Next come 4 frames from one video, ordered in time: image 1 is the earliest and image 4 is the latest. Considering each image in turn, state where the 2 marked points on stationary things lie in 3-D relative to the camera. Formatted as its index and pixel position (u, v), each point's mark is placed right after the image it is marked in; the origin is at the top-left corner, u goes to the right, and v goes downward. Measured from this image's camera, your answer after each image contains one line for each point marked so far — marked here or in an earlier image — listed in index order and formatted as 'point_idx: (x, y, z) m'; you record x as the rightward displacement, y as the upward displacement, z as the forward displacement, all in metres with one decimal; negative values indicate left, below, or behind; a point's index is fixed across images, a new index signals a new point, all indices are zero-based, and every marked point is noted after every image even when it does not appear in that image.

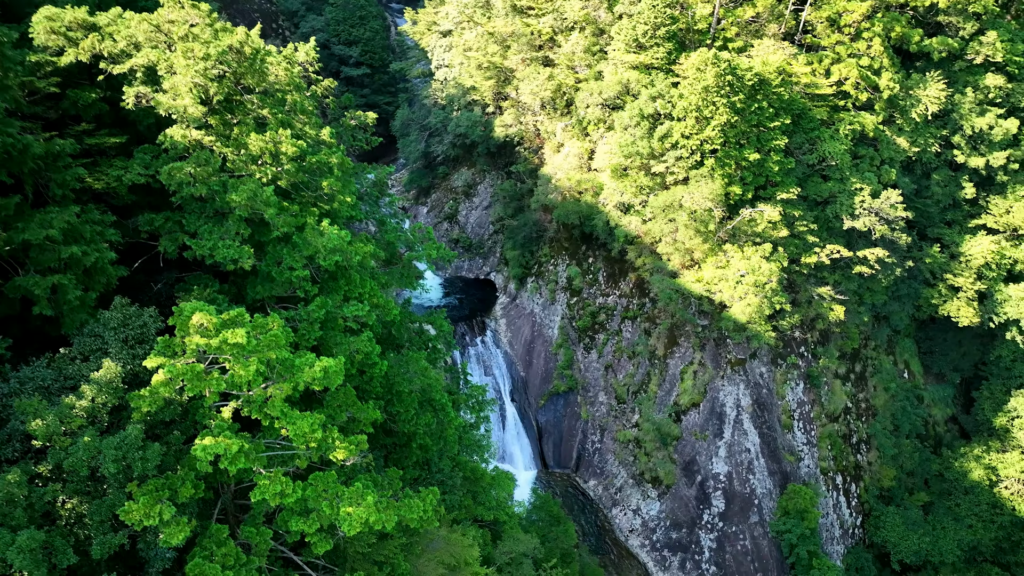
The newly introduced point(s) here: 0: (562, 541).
0: (+1.1, -5.5, +15.6) m
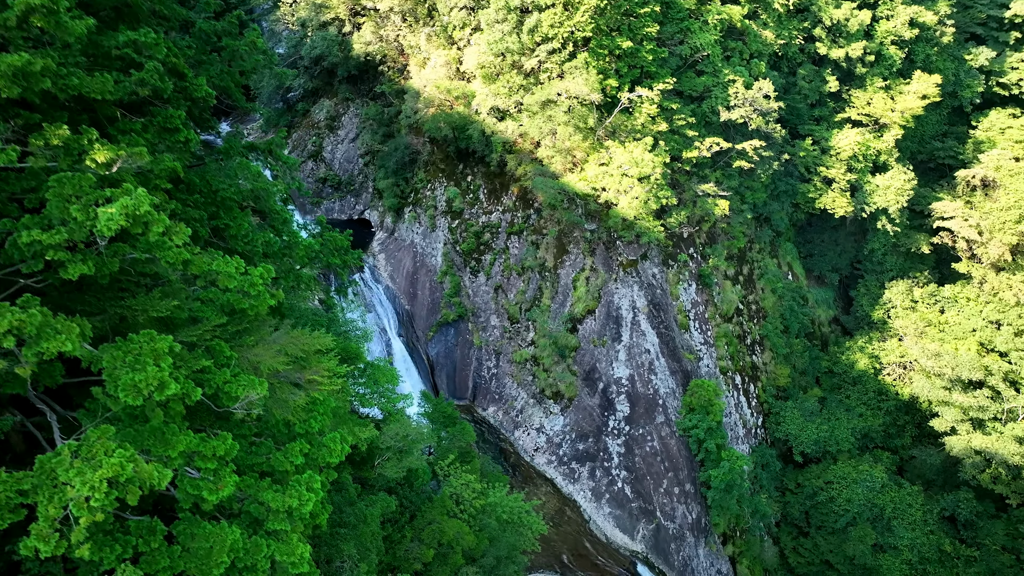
0: (-1.1, -2.9, +14.0) m
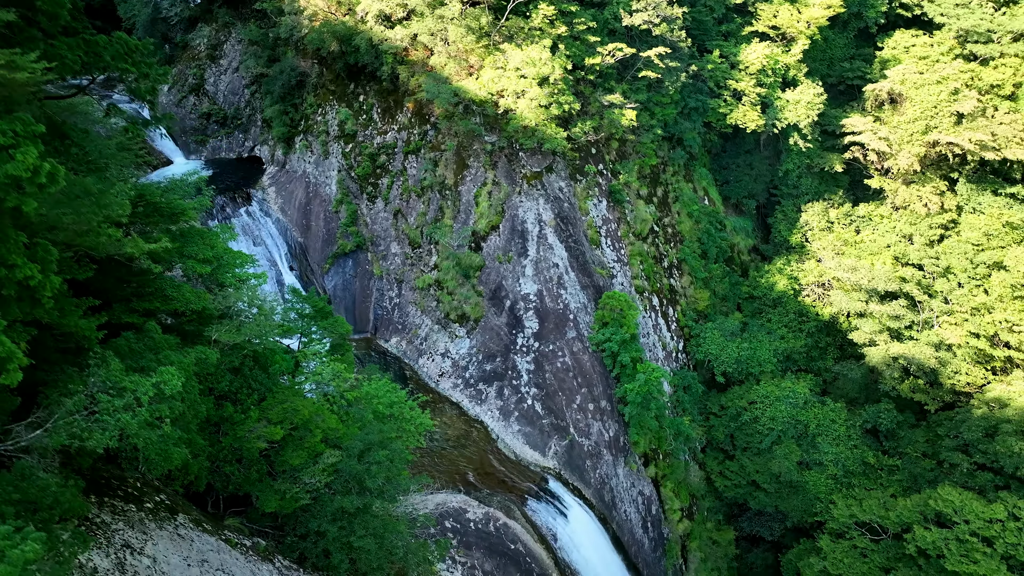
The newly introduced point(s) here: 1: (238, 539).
0: (-3.2, -0.8, +12.4) m
1: (-3.5, -3.2, +8.9) m
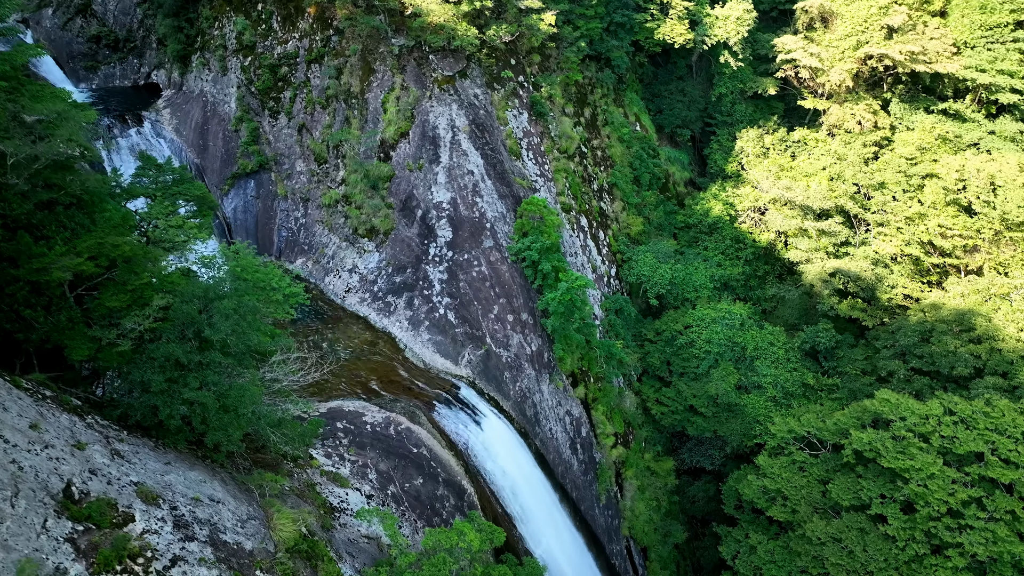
0: (-5.0, +1.4, +10.9) m
1: (-5.0, -1.0, +7.4) m
